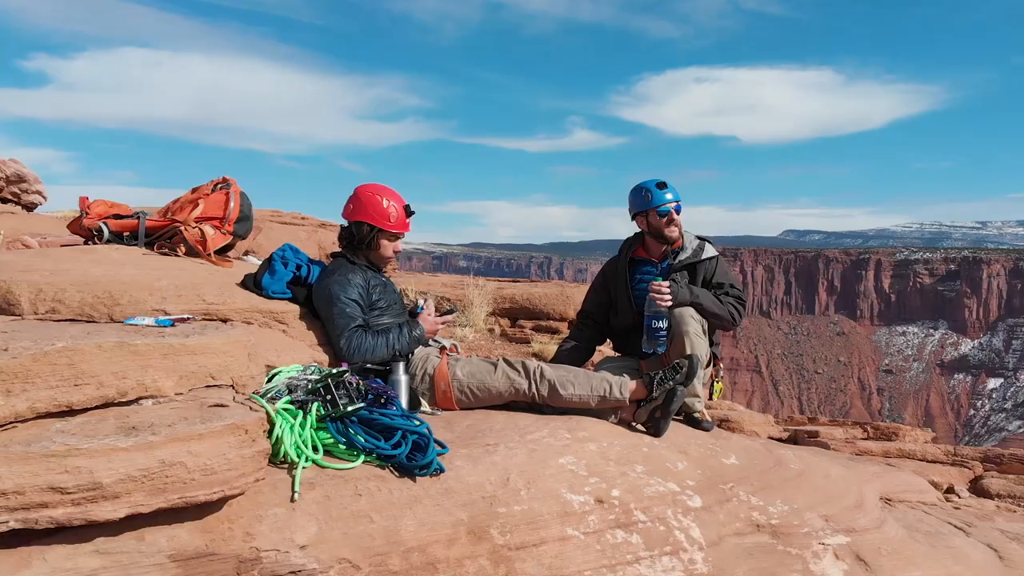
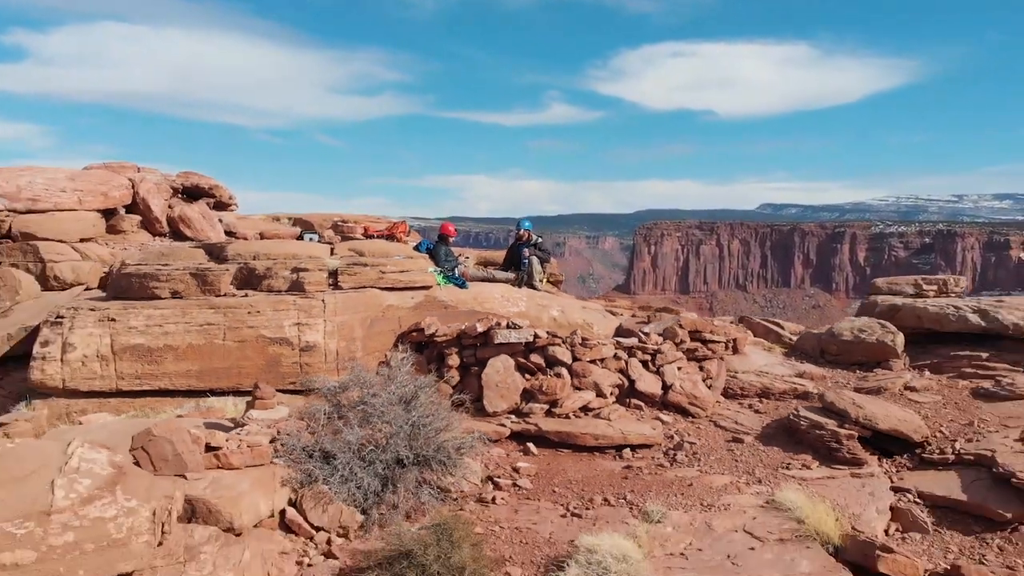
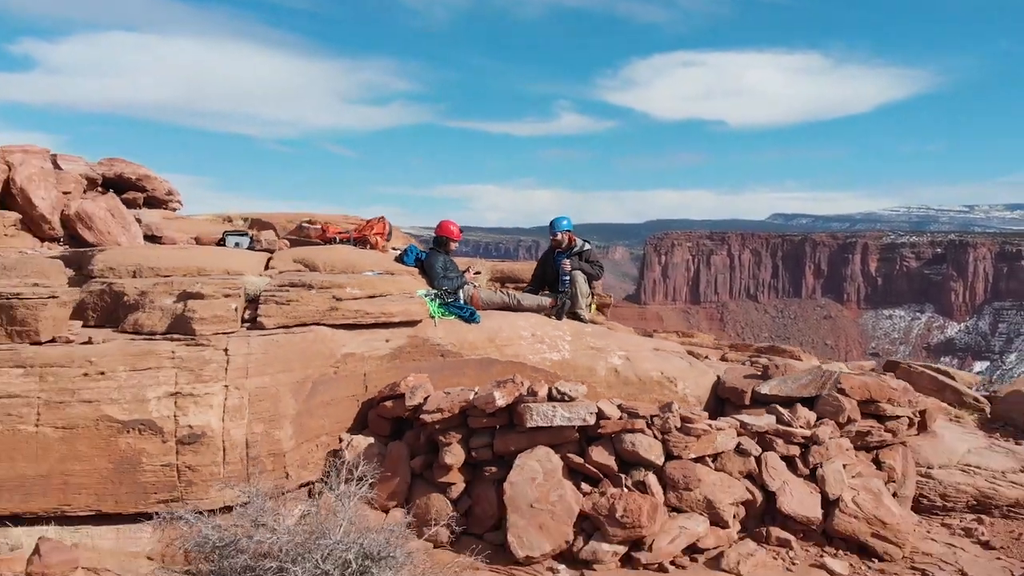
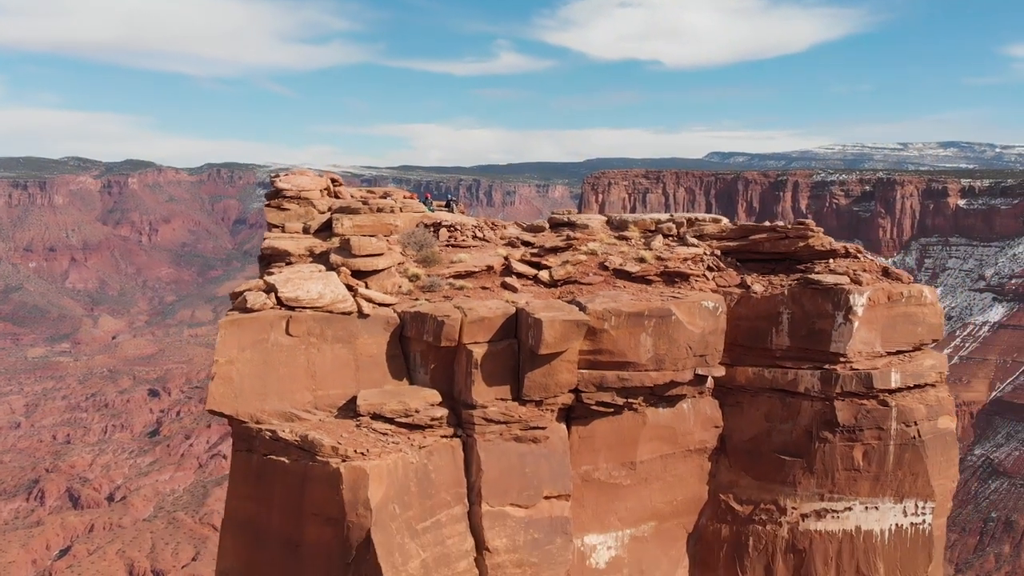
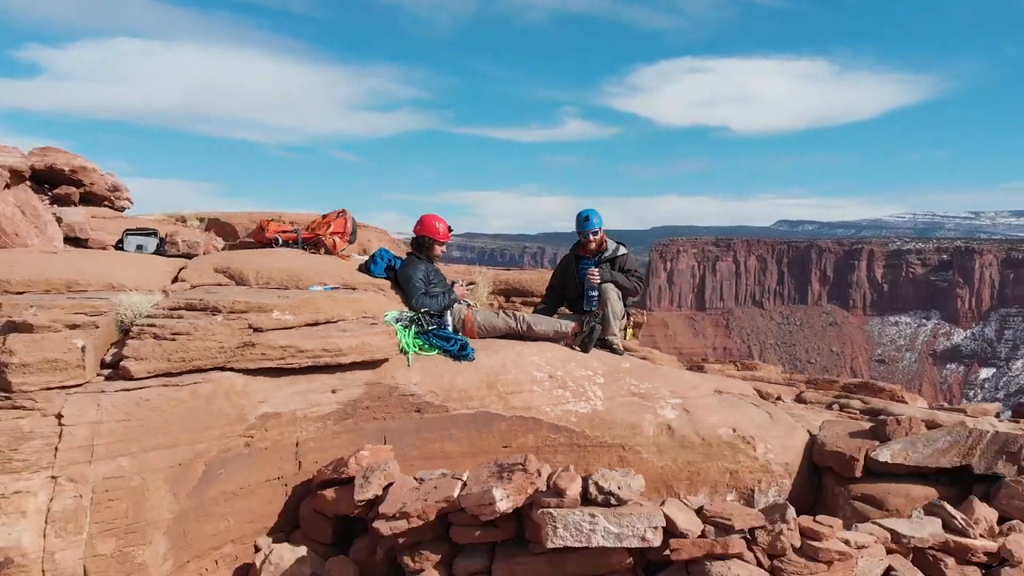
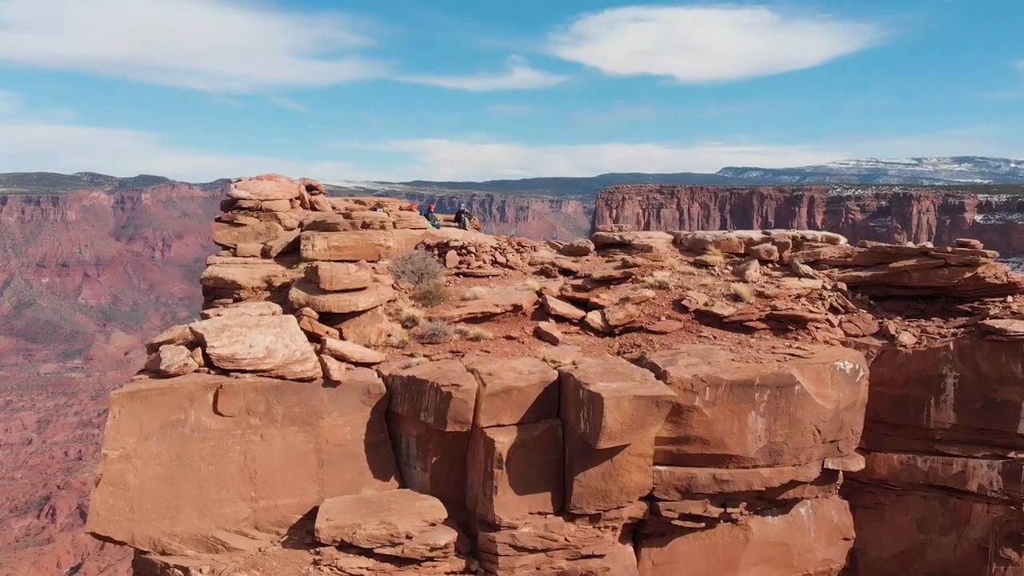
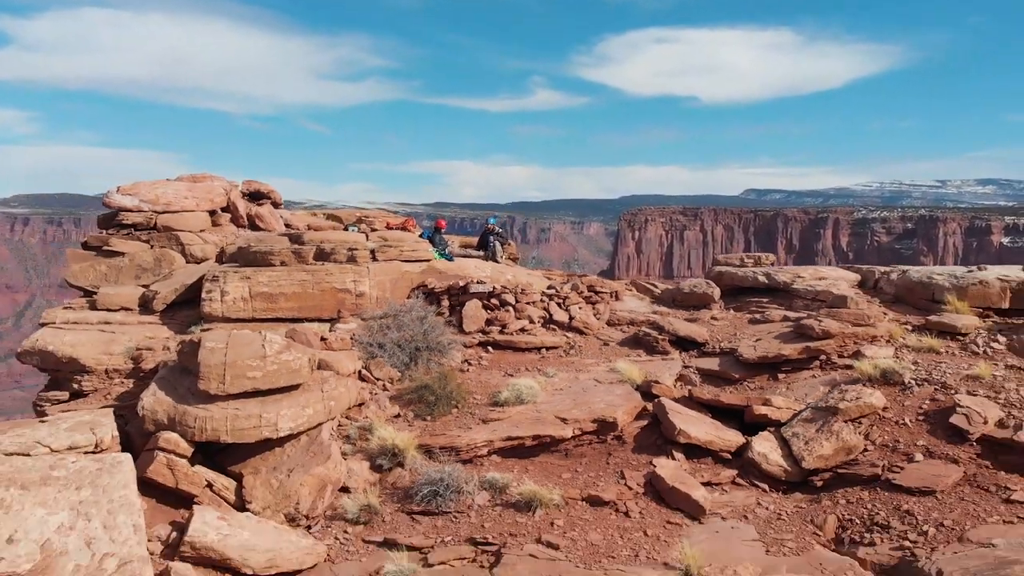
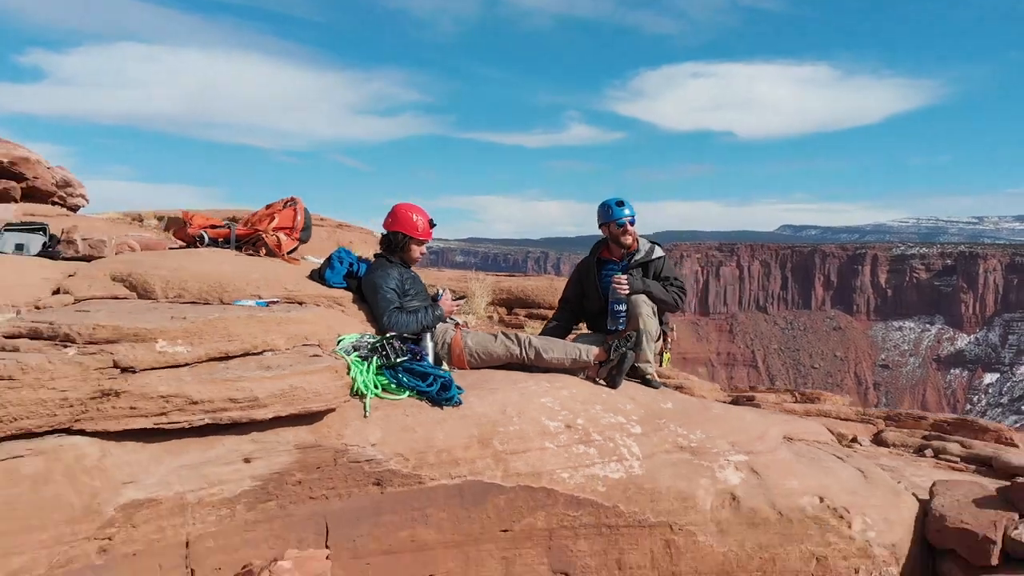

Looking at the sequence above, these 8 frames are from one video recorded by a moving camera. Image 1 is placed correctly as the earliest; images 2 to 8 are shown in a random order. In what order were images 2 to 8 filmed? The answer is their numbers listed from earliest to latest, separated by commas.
8, 5, 3, 2, 7, 6, 4
